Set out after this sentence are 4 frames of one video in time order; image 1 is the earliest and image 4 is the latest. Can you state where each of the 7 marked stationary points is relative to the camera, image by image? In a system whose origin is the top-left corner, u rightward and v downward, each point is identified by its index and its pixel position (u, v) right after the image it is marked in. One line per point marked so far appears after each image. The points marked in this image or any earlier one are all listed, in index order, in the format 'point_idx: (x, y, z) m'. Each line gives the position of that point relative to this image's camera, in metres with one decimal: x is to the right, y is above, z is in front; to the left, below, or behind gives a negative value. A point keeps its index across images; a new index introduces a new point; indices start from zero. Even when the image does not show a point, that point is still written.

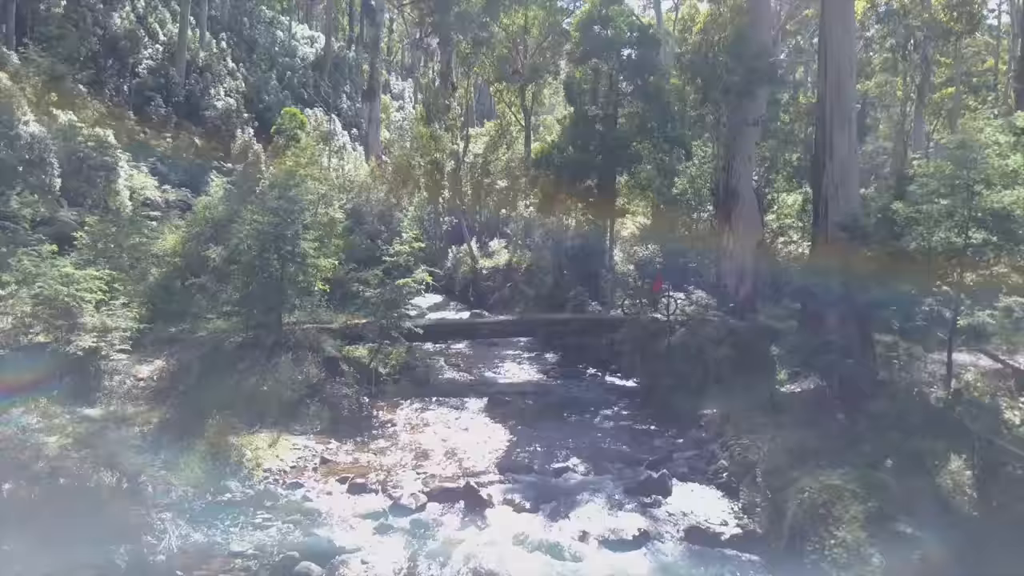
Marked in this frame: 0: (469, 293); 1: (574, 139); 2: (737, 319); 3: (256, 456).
0: (-0.7, -0.1, +20.1) m
1: (+0.7, +1.7, +14.3) m
2: (+2.1, -0.3, +11.9) m
3: (-1.6, -1.0, +7.7) m
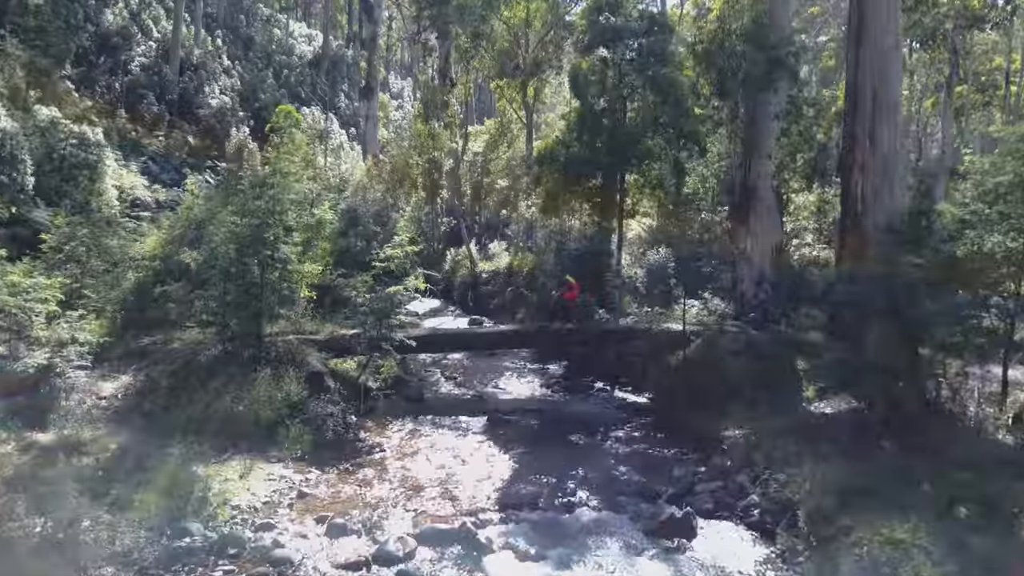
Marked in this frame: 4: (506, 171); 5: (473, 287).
0: (-0.7, -0.1, +19.1) m
1: (+0.7, +1.6, +13.4) m
2: (+2.1, -0.4, +10.9) m
3: (-1.6, -1.1, +6.8) m
4: (-0.1, +1.9, +20.1) m
5: (-0.6, 0.0, +19.2) m
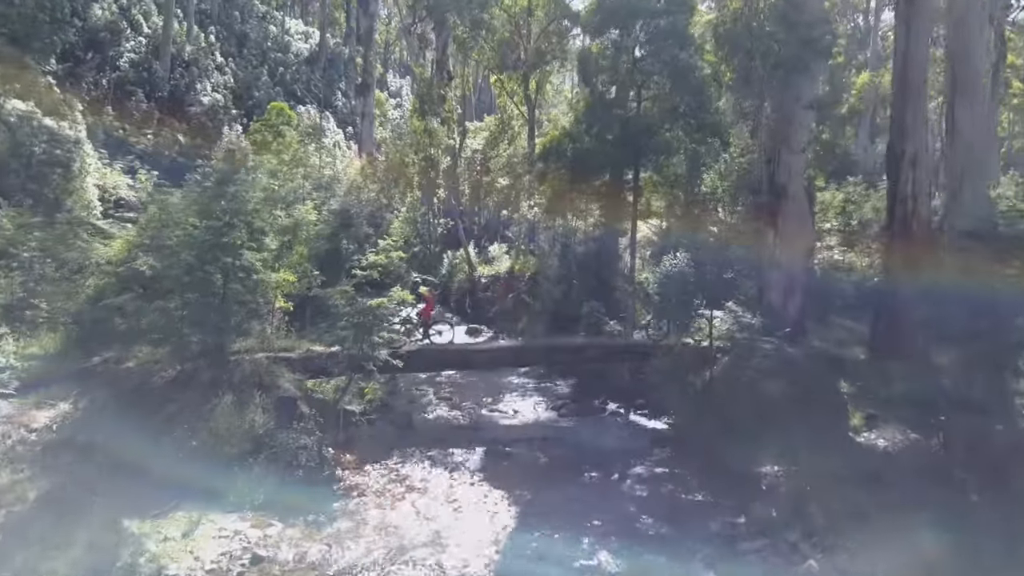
0: (-0.6, -0.2, +17.9) m
1: (+0.7, +1.5, +12.1) m
2: (+2.1, -0.4, +9.6) m
3: (-1.6, -1.2, +5.5) m
4: (-0.1, +1.8, +18.9) m
5: (-0.6, -0.1, +17.9) m
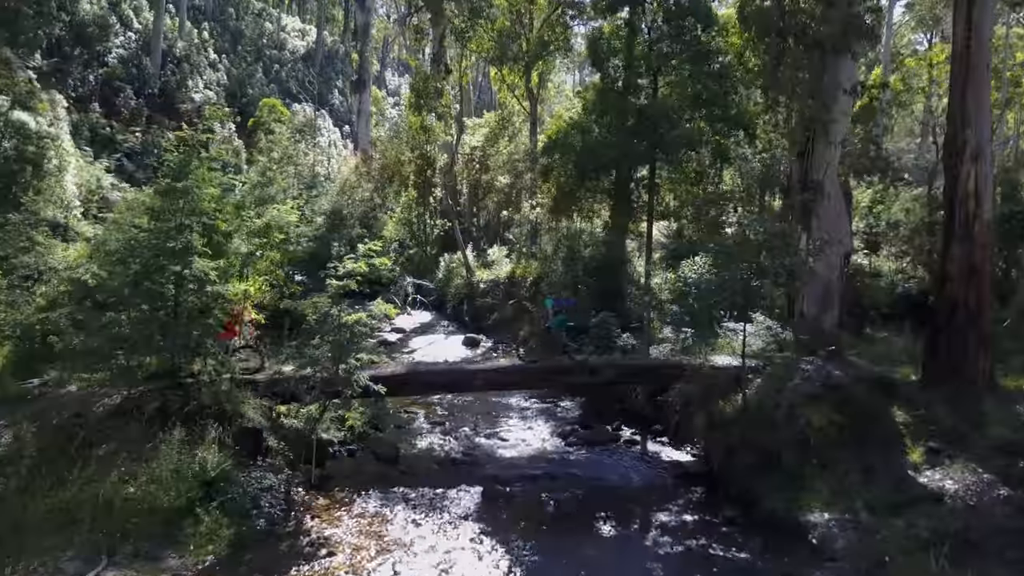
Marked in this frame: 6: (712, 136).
0: (-0.6, -0.3, +16.6) m
1: (+0.7, +1.5, +10.8) m
2: (+2.1, -0.5, +8.4) m
3: (-1.5, -1.2, +4.3) m
4: (-0.1, +1.7, +17.6) m
5: (-0.6, -0.2, +16.7) m
6: (+1.7, +1.3, +10.6) m
